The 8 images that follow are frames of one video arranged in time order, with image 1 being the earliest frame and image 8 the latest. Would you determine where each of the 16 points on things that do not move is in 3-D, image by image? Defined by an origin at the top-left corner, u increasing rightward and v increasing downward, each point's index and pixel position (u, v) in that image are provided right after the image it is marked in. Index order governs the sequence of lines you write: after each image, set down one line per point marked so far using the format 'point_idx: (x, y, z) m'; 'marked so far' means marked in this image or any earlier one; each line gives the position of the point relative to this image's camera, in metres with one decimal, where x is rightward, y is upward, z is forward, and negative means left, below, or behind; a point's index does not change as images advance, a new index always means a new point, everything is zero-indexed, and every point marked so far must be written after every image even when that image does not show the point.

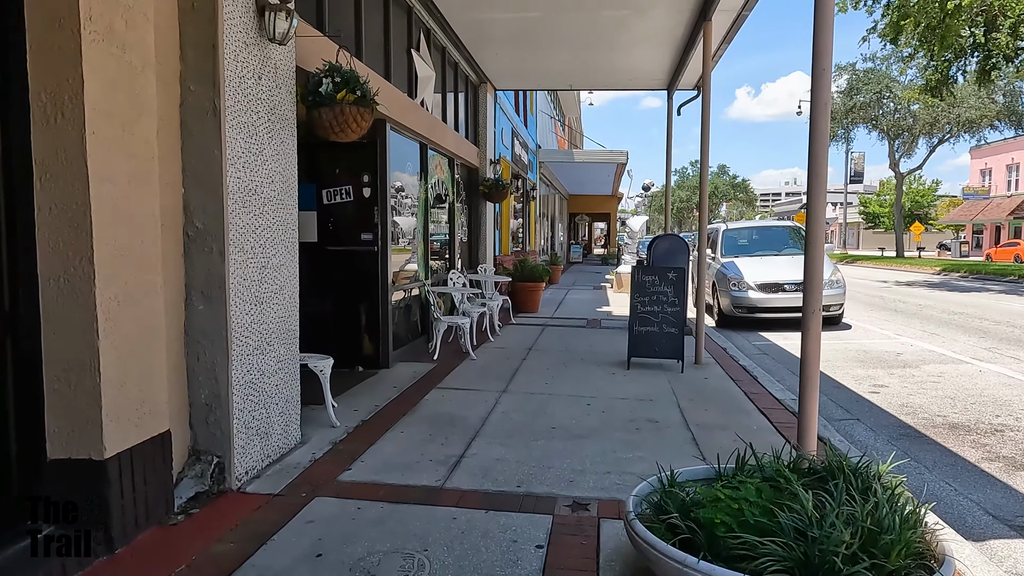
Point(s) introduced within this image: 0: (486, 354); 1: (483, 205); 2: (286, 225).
0: (-0.3, -0.8, +7.5) m
1: (-0.5, +1.4, +11.0) m
2: (-1.4, +0.4, +4.0) m
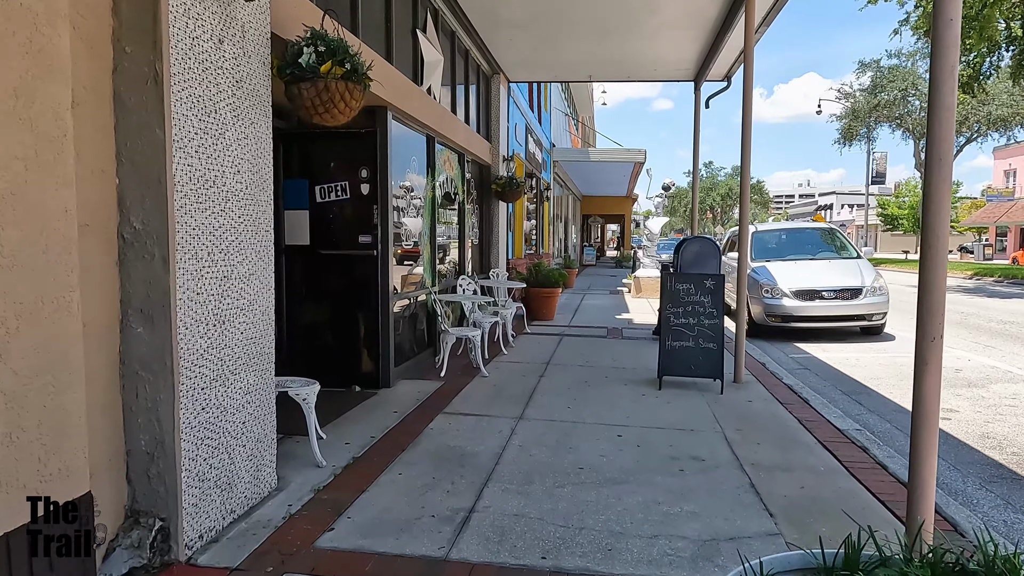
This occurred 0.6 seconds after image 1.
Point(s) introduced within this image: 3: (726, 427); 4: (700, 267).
0: (-0.1, -0.8, +6.7) m
1: (-0.3, +1.3, +10.2) m
2: (-1.3, +0.3, +3.3) m
3: (+1.6, -1.0, +4.8) m
4: (+2.5, +0.3, +8.6) m
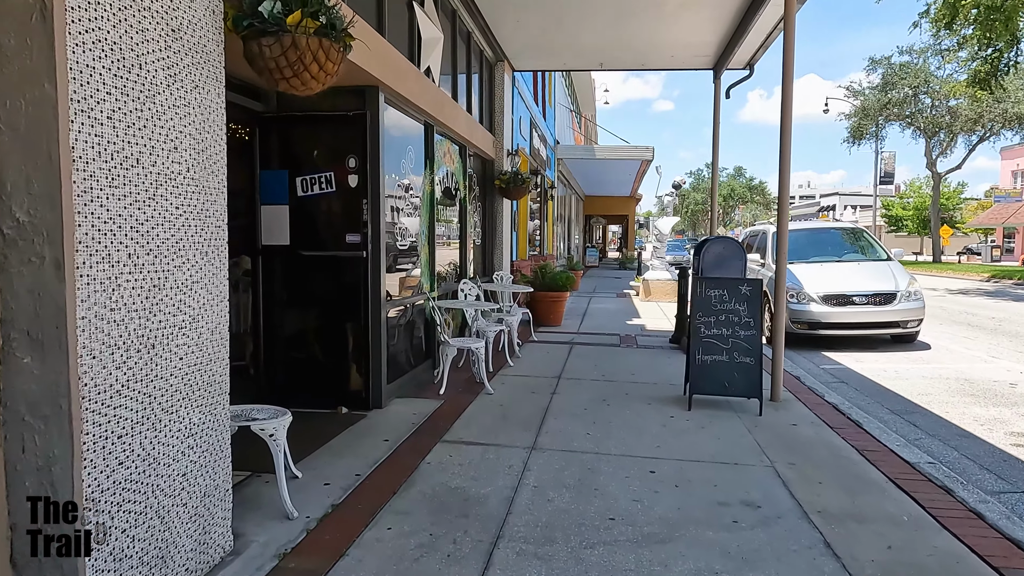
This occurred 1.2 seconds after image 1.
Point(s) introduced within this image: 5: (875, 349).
0: (-0.1, -0.9, +6.0) m
1: (-0.2, +1.2, +9.5) m
2: (-1.2, +0.3, +2.5) m
3: (+1.6, -1.1, +4.1) m
4: (+2.5, +0.2, +7.9) m
5: (+5.0, -0.8, +9.1) m
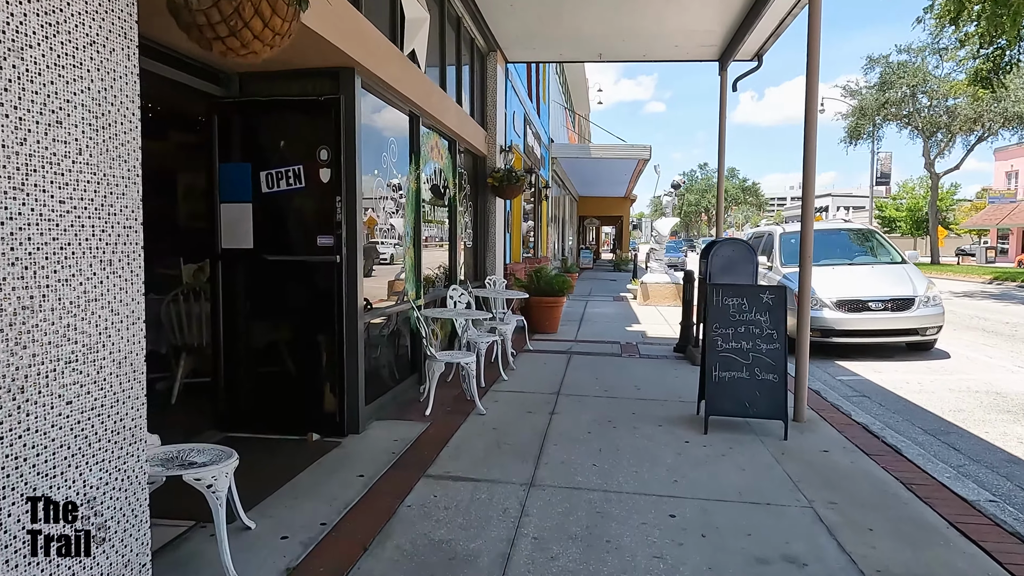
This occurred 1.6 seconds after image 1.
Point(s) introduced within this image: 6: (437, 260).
0: (-0.1, -0.9, +5.4) m
1: (-0.3, +1.2, +8.9) m
2: (-1.2, +0.2, +1.9) m
3: (+1.6, -1.1, +3.5) m
4: (+2.5, +0.2, +7.4) m
5: (+4.9, -0.9, +8.5) m
6: (-0.8, +0.3, +7.0) m
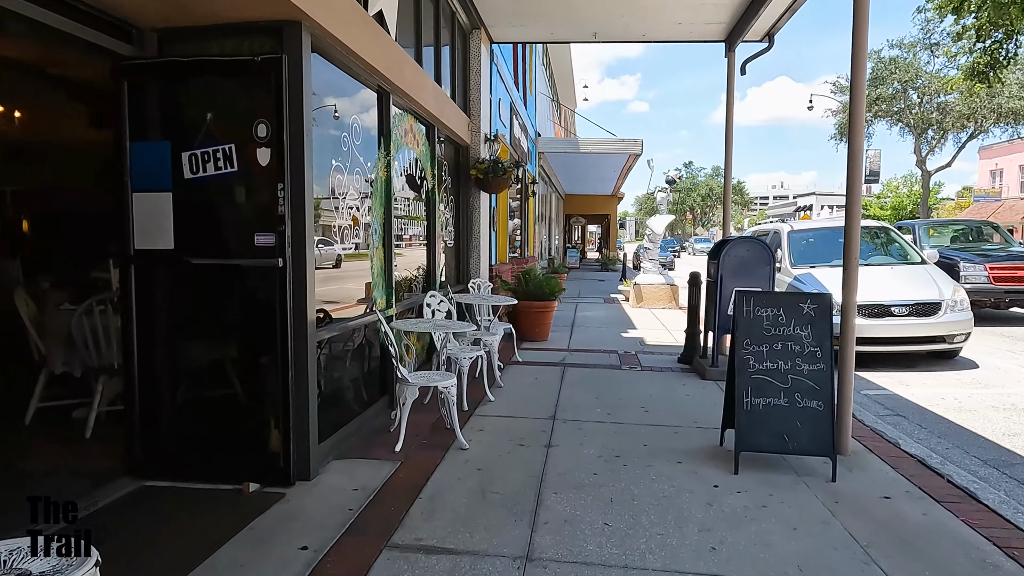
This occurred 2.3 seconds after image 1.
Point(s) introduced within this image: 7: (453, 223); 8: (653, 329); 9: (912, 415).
0: (-0.2, -1.0, +4.5) m
1: (-0.4, +1.1, +8.1) m
2: (-1.2, +0.1, +1.0) m
3: (+1.6, -1.2, +2.7) m
4: (+2.3, +0.1, +6.5) m
5: (+4.7, -0.9, +7.8) m
6: (-0.9, +0.2, +6.1) m
7: (-0.7, +0.8, +7.7) m
8: (+2.3, -0.7, +10.6) m
9: (+3.5, -1.1, +5.7) m
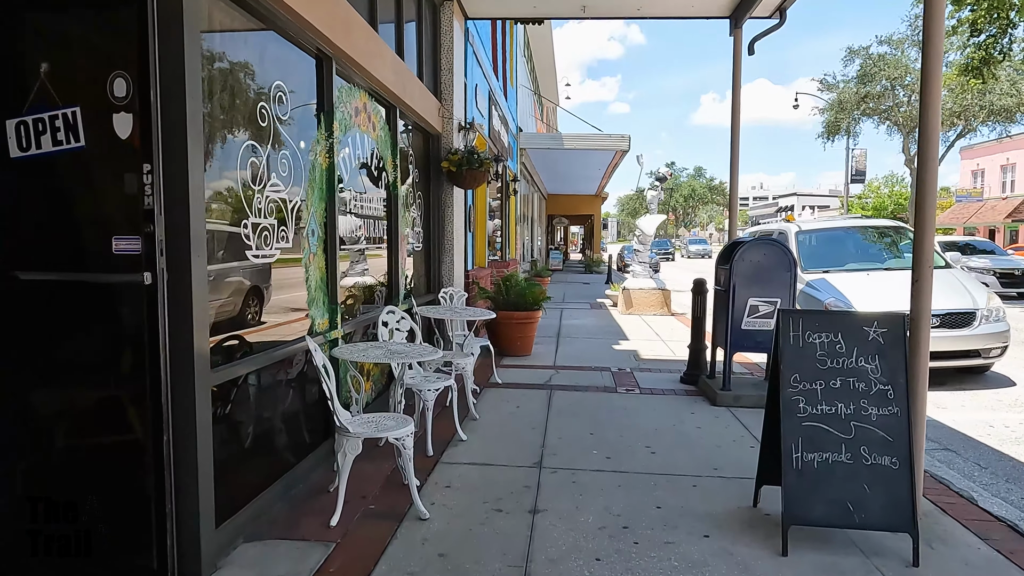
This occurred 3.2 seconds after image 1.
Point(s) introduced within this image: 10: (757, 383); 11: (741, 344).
0: (-0.3, -1.1, +3.5) m
1: (-0.7, +1.0, +7.1) m
2: (-1.2, +0.1, 0.0) m
3: (+1.5, -1.3, +1.8) m
4: (+2.1, 0.0, +5.6) m
5: (+4.5, -1.0, +6.9) m
6: (-1.1, +0.1, +5.1) m
7: (-0.9, +0.7, +6.7) m
8: (+2.0, -0.8, +9.7) m
9: (+3.3, -1.2, +4.8) m
10: (+2.2, -0.9, +5.9) m
11: (+2.0, -0.5, +5.7) m
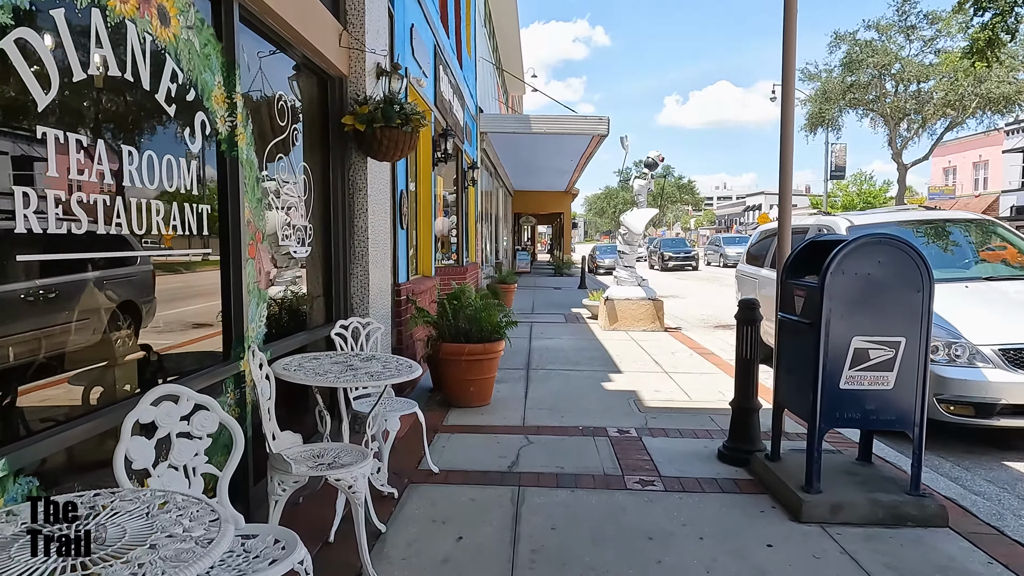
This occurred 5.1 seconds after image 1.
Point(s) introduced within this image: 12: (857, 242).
0: (-0.5, -1.3, +1.1) m
1: (-1.1, +0.8, +4.6) m
2: (-1.3, -0.1, -2.4) m
3: (+1.4, -1.4, -0.6) m
4: (+1.8, -0.1, +3.3) m
5: (+4.2, -1.2, +4.7) m
6: (-1.4, 0.0, +2.6) m
7: (-1.3, +0.5, +4.2) m
8: (+1.5, -0.9, +7.4) m
9: (+3.0, -1.3, +2.6) m
10: (+1.9, -1.0, +3.6) m
11: (+1.7, -0.6, +3.4) m
12: (+1.7, +0.2, +3.3) m
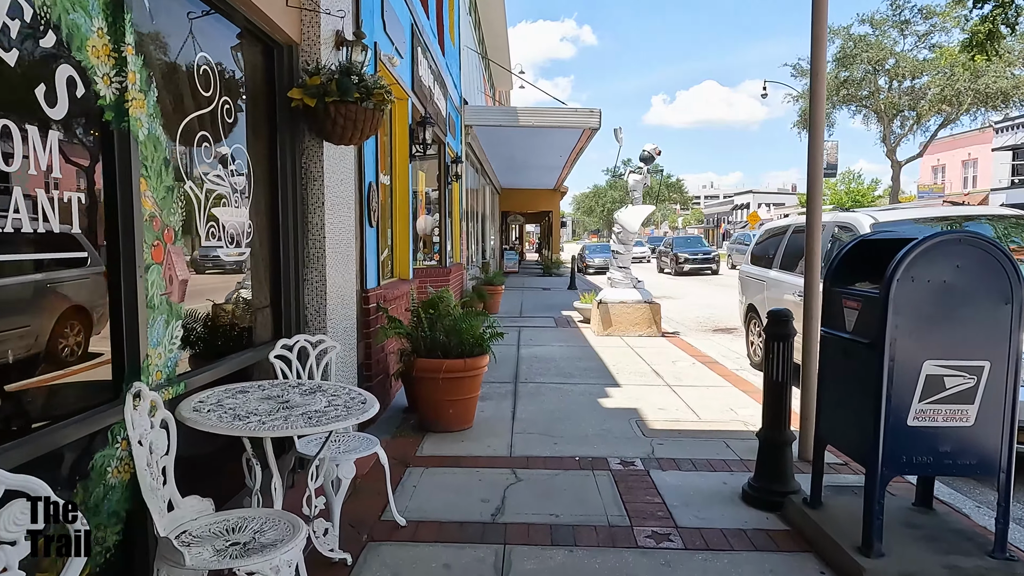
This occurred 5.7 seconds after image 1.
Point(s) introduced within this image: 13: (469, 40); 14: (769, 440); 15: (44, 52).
0: (-0.5, -1.3, +0.4) m
1: (-1.2, +0.8, +3.9) m
2: (-1.2, -0.2, -3.2) m
3: (+1.4, -1.5, -1.3) m
4: (+1.8, -0.2, +2.6) m
5: (+4.1, -1.2, +4.1) m
6: (-1.4, -0.1, +1.9) m
7: (-1.4, +0.4, +3.5) m
8: (+1.3, -1.0, +6.7) m
9: (+3.0, -1.4, +1.9) m
10: (+1.8, -1.1, +3.0) m
11: (+1.6, -0.7, +2.7) m
12: (+1.6, +0.2, +2.6) m
13: (-0.9, +5.0, +13.3) m
14: (+1.4, -0.8, +3.4) m
15: (-1.4, +0.7, +2.0) m
